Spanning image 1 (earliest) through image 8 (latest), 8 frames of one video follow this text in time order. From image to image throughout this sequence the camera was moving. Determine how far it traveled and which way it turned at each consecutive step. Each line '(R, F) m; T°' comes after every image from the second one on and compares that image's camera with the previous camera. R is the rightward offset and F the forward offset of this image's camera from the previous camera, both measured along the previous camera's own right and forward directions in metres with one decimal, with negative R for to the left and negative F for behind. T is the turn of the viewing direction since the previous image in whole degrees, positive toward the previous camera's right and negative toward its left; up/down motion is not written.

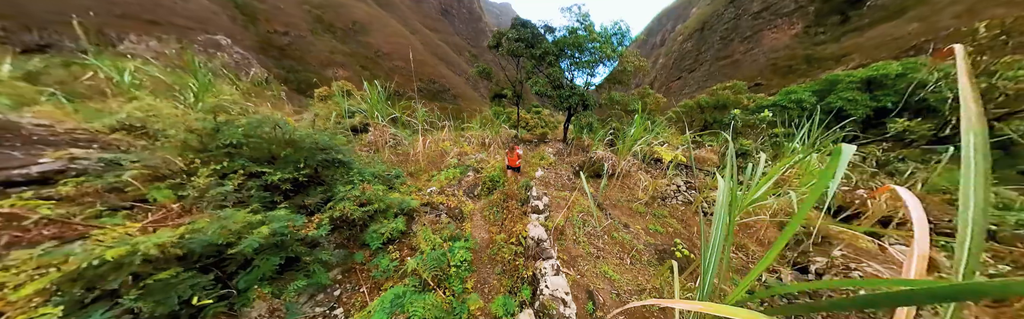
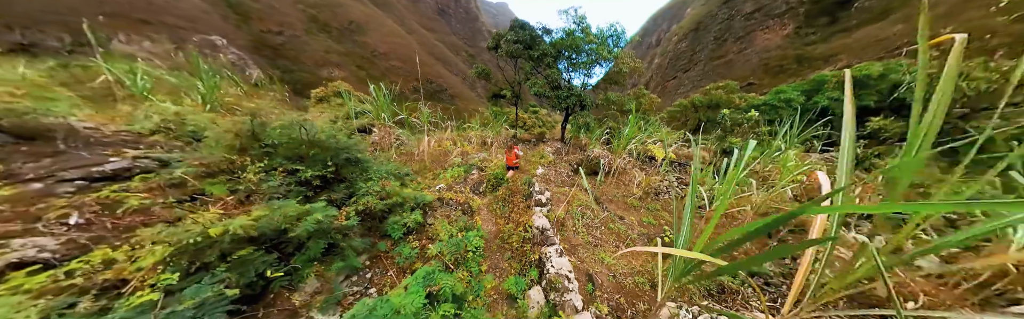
(-0.1, -0.2) m; +1°
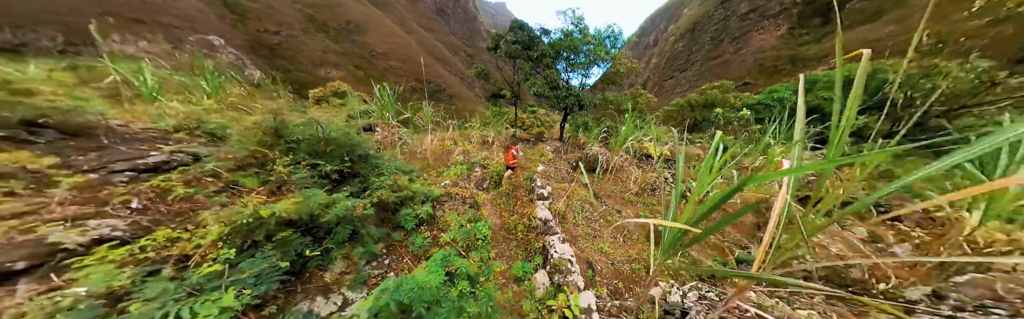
(-0.1, -0.1) m; +1°
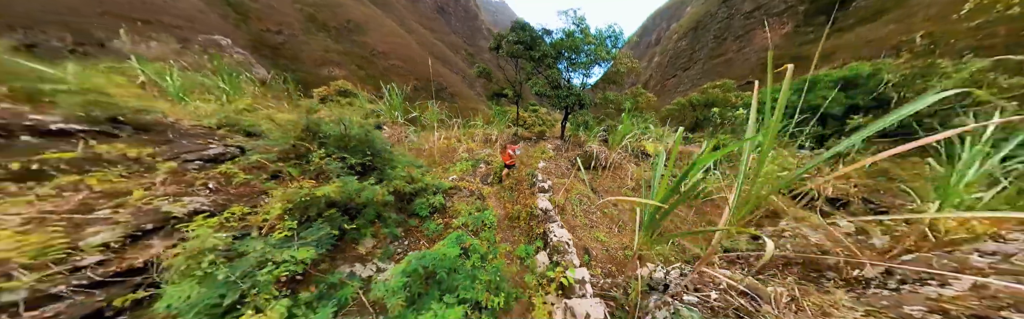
(0.0, -0.2) m; 0°
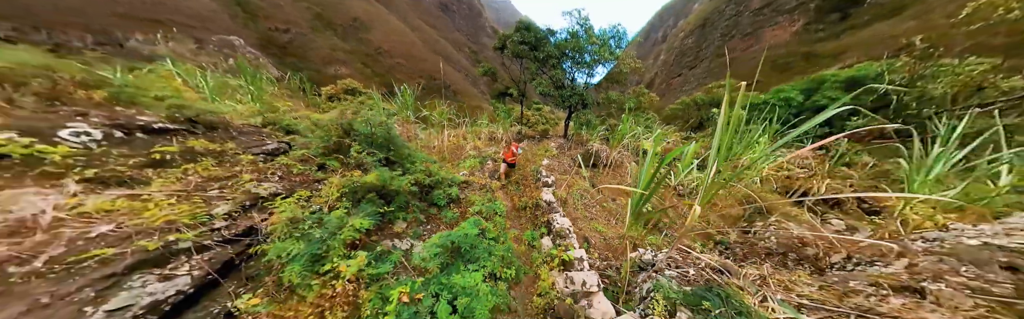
(0.0, -0.2) m; -1°
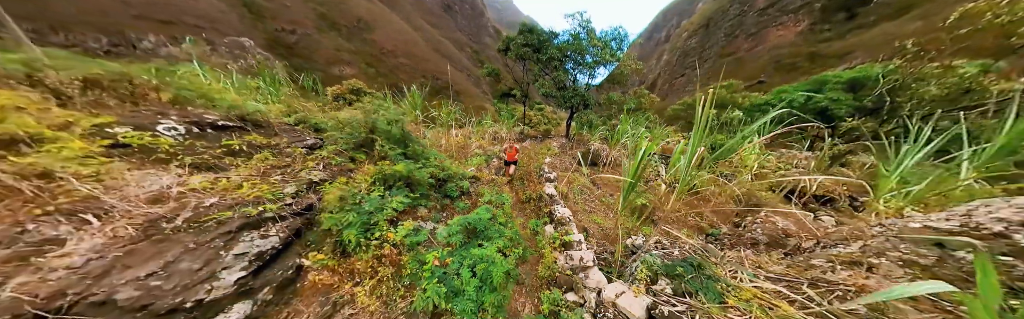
(0.0, -0.2) m; -1°
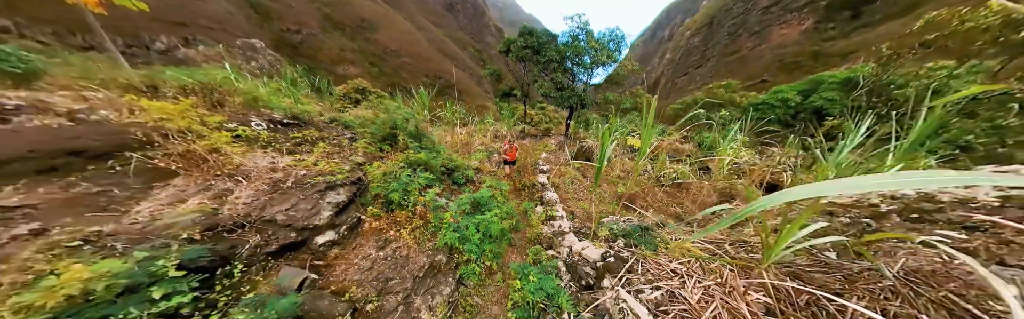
(+0.1, -0.5) m; -1°
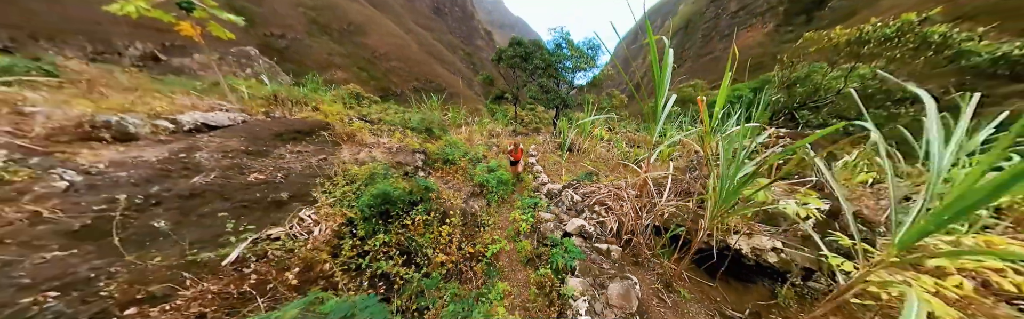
(-0.1, -1.3) m; +3°
